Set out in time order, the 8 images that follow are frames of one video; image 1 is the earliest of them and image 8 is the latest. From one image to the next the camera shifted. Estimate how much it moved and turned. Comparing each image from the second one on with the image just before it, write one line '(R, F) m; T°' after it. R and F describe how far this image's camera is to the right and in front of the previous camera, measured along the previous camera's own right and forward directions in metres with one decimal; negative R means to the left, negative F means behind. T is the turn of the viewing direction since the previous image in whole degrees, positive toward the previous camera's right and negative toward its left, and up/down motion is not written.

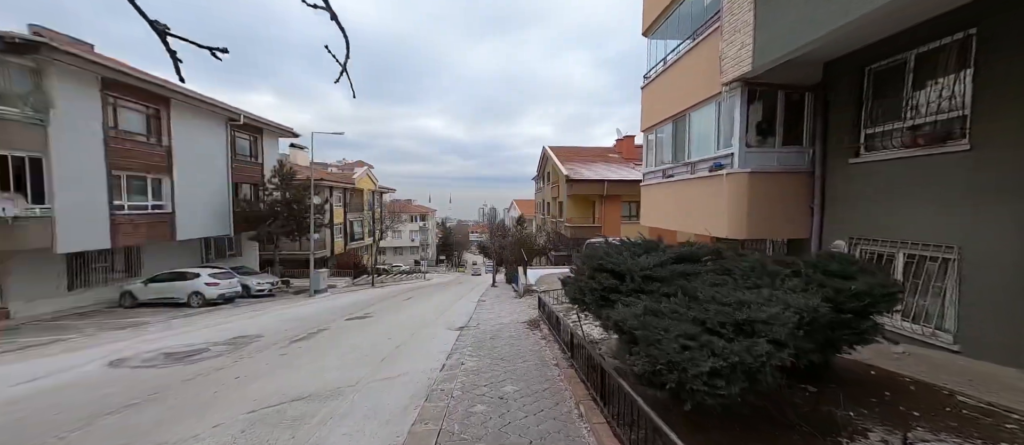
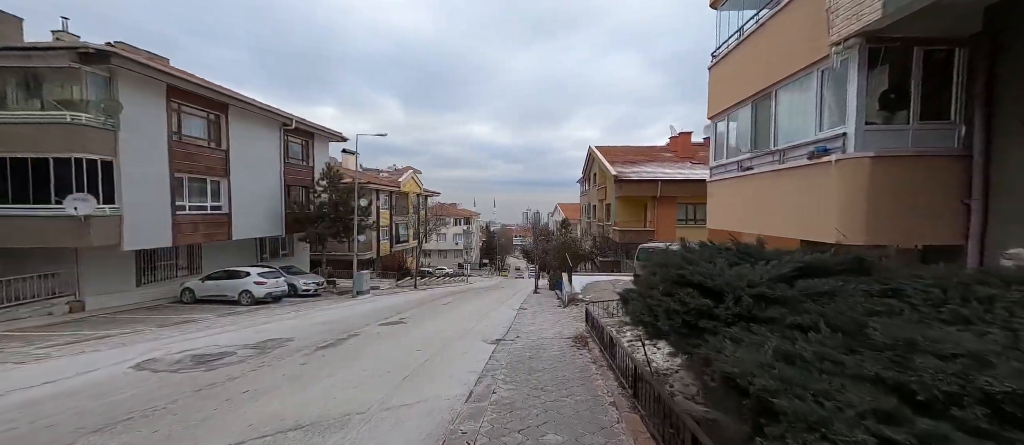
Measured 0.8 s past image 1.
(0.0, +0.8) m; -7°
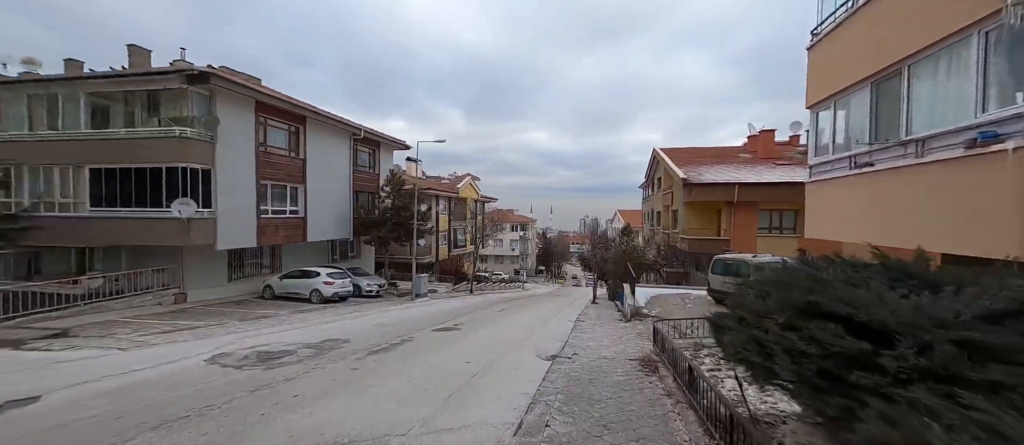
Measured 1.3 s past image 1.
(0.0, +0.4) m; -9°
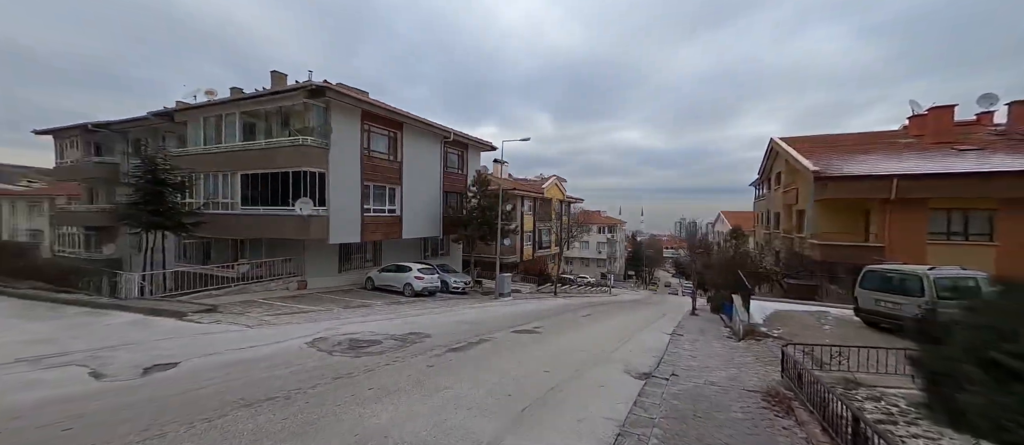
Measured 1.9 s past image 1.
(0.0, +0.5) m; -13°
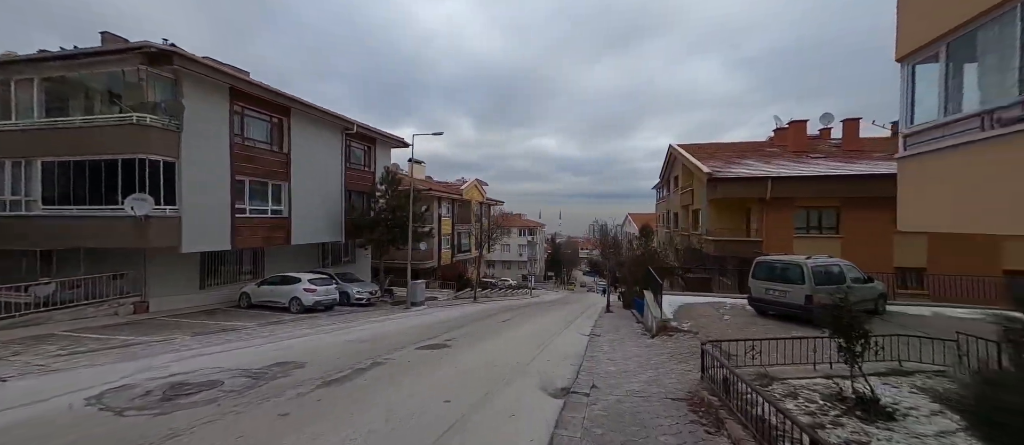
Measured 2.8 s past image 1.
(+0.4, +1.1) m; +12°
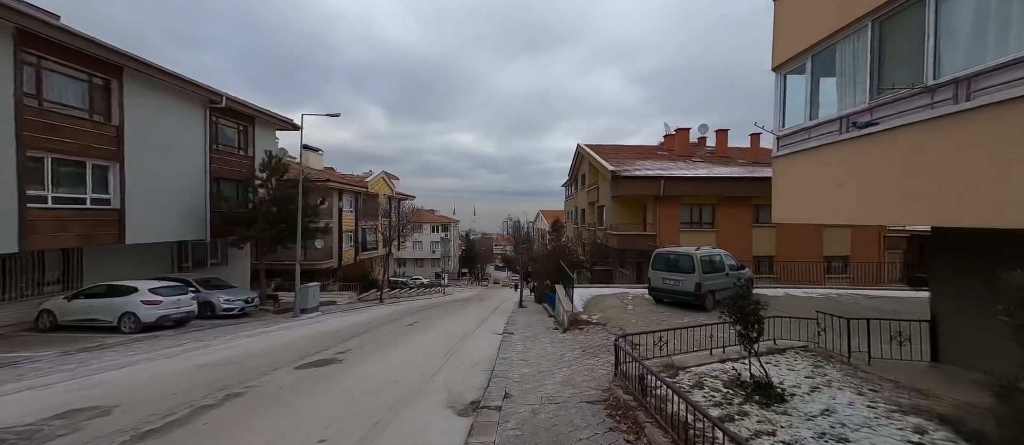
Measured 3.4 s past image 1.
(+0.1, +0.7) m; +13°
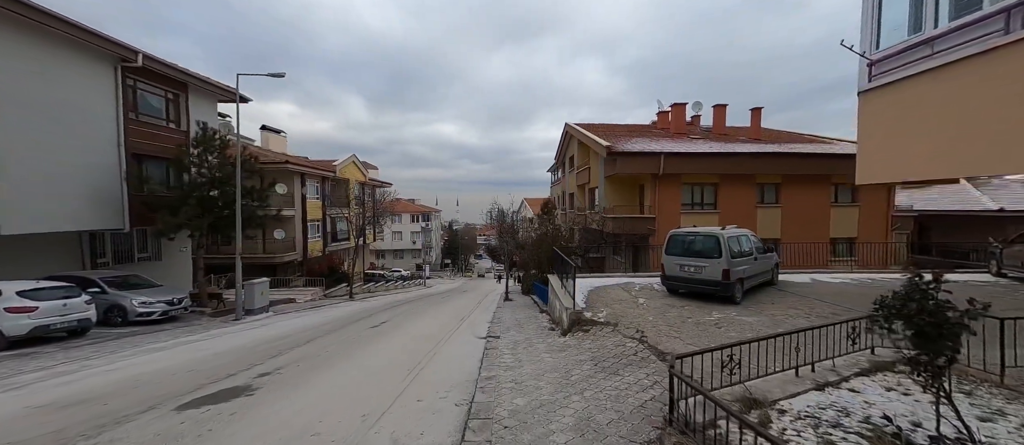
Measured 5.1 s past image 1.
(0.0, +2.3) m; +2°
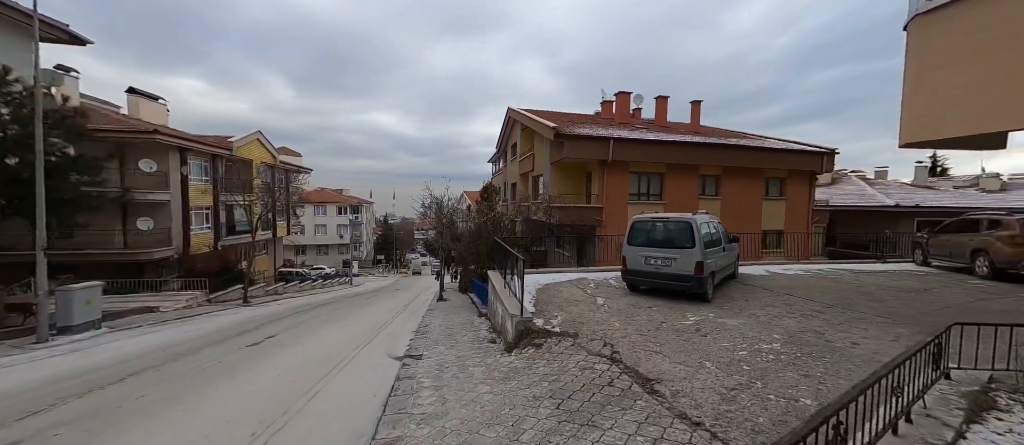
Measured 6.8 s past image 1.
(+0.2, +2.2) m; +9°
